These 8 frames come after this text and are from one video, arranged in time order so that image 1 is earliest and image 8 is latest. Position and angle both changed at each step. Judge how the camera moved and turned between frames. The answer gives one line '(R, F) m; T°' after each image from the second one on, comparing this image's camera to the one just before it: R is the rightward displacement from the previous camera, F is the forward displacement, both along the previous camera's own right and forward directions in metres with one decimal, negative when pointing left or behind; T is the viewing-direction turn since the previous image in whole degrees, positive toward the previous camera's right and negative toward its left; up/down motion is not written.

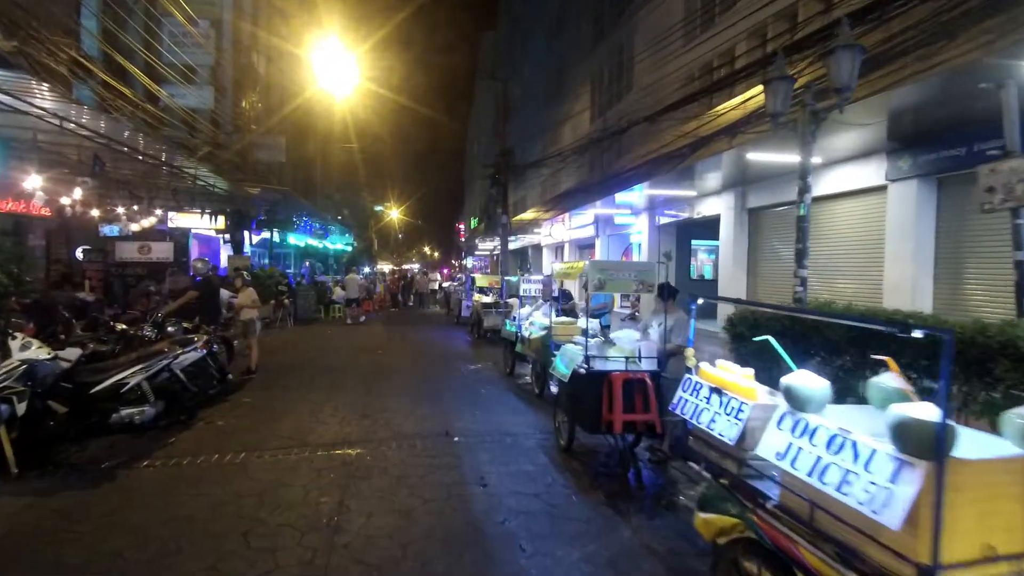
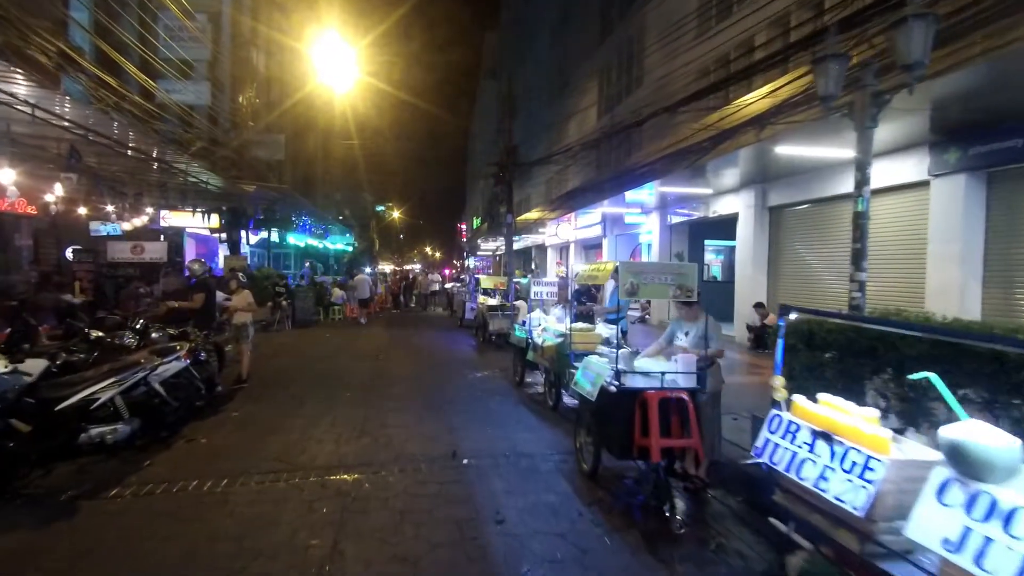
(-0.2, +0.7) m; 0°
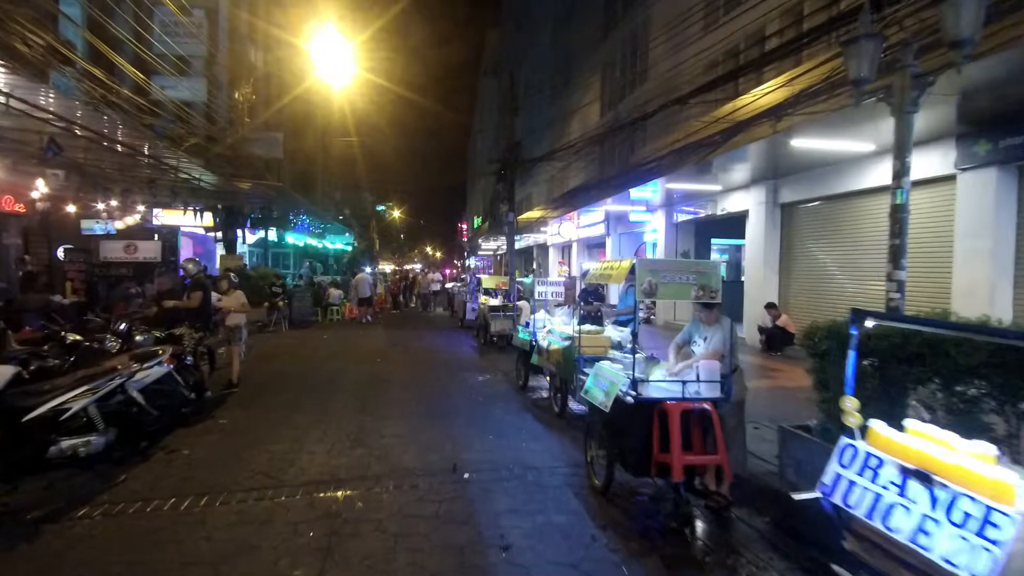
(0.0, +0.5) m; 0°
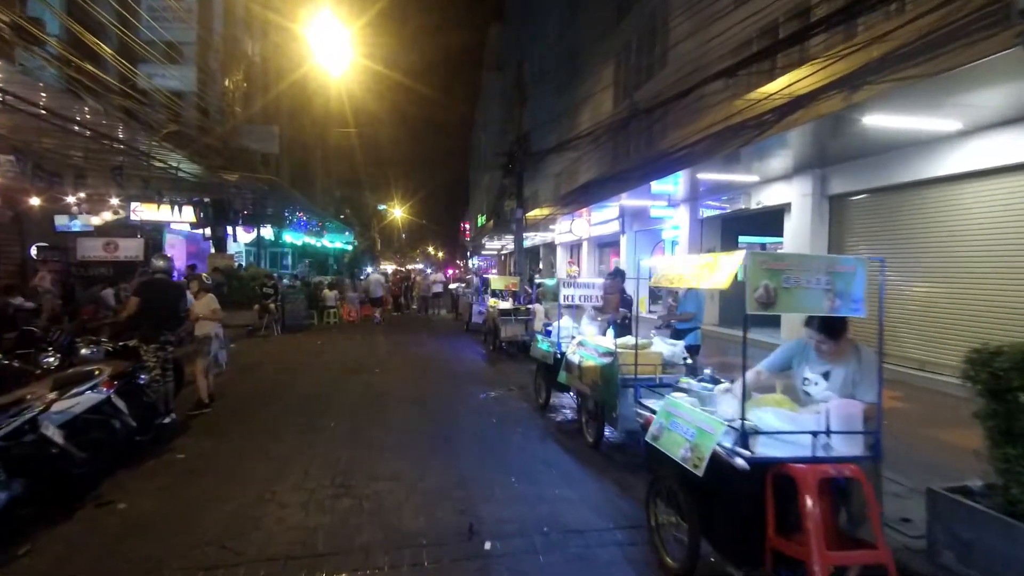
(-0.3, +1.4) m; 0°
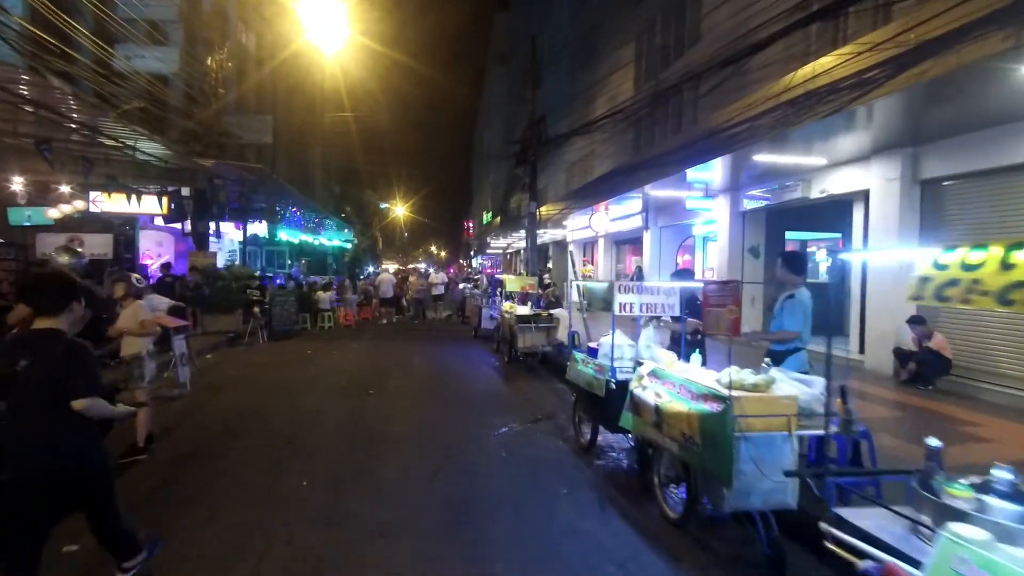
(-0.4, +2.0) m; 0°
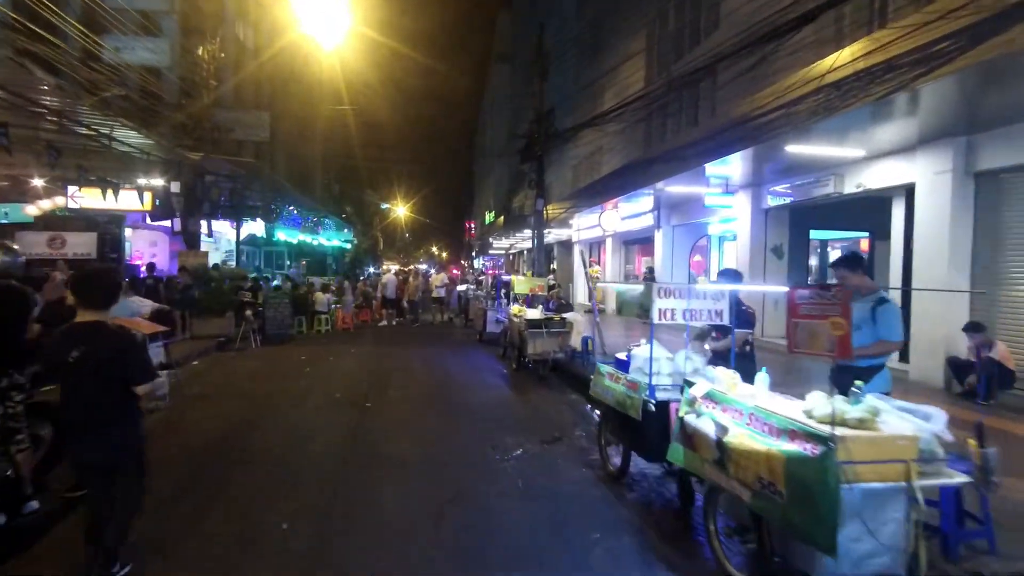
(-0.2, +0.9) m; 0°
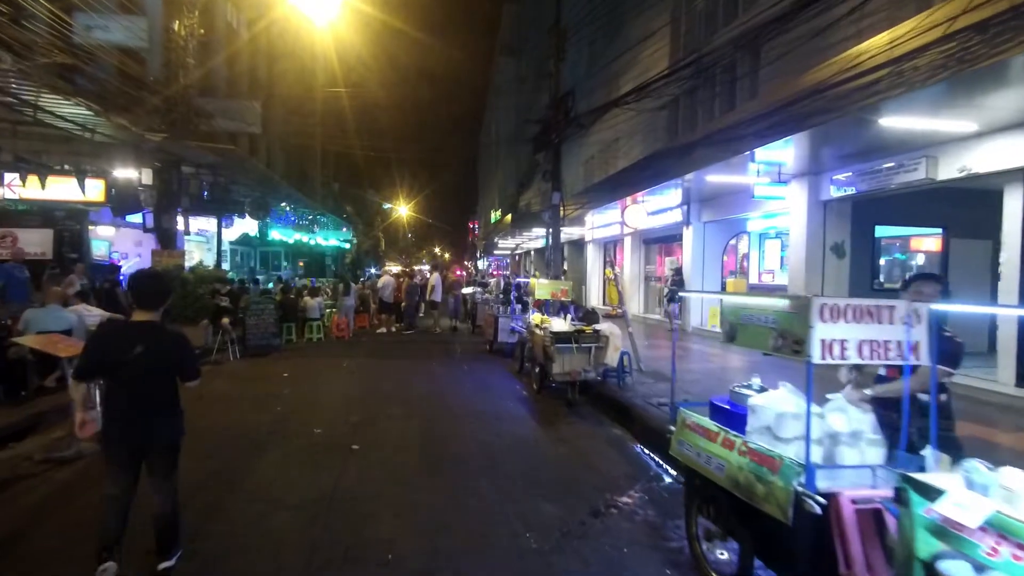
(-0.4, +1.9) m; 0°
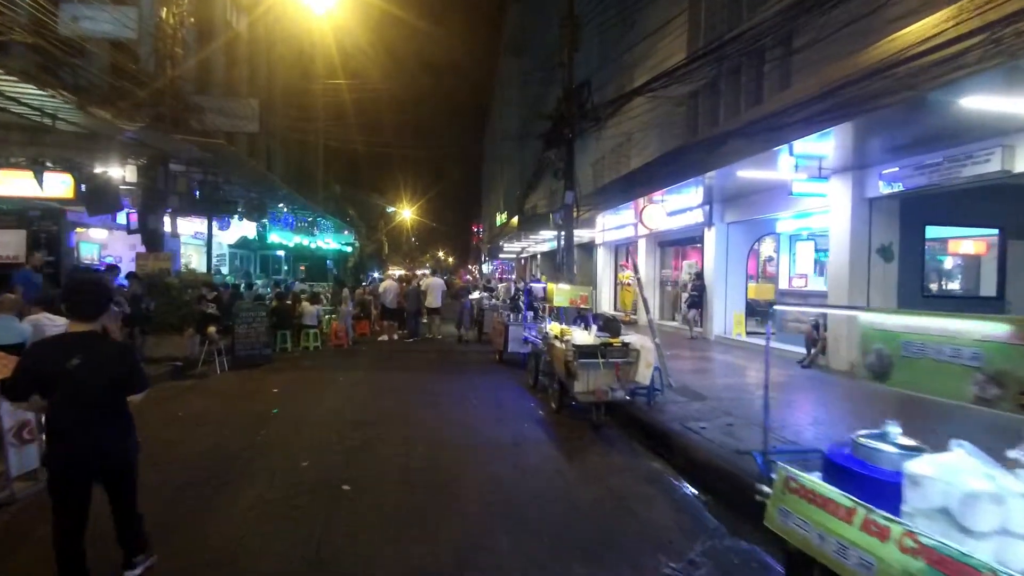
(-0.2, +1.1) m; 0°
